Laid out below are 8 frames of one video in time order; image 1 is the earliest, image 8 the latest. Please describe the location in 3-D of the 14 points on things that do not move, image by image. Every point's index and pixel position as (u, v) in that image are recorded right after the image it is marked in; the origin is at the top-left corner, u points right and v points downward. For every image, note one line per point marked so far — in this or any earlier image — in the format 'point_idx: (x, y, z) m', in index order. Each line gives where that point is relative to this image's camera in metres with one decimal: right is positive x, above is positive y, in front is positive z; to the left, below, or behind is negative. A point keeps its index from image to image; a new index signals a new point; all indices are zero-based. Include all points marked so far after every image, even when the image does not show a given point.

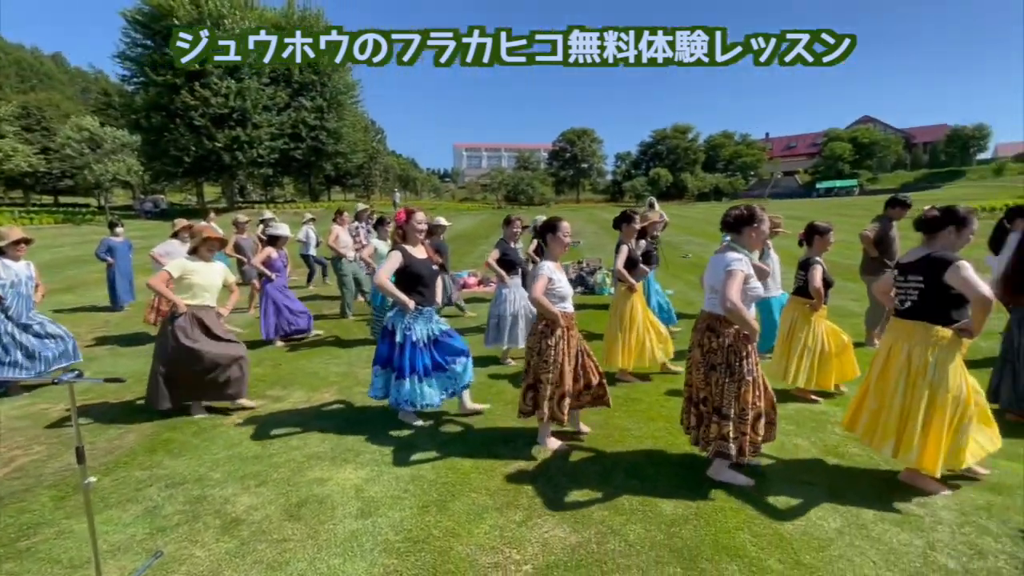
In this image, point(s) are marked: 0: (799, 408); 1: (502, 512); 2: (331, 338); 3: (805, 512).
0: (+3.2, -1.3, +5.3) m
1: (-0.1, -1.7, +3.6) m
2: (-3.4, -0.9, +8.9) m
3: (+2.2, -1.6, +3.5) m
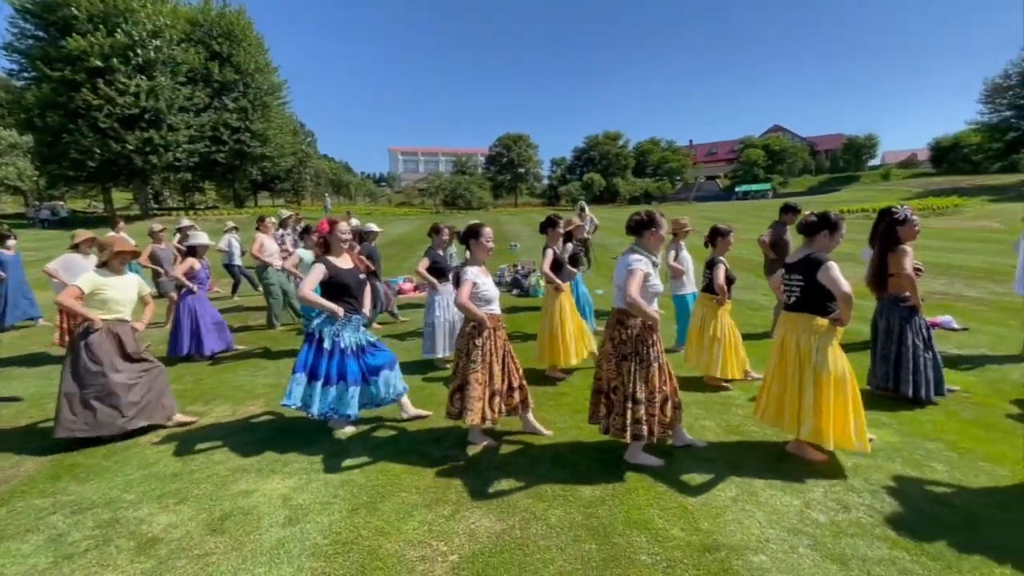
0: (+2.4, -1.3, +5.8) m
1: (-0.6, -1.7, +3.8) m
2: (-4.6, -1.1, +8.6) m
3: (+1.6, -1.6, +3.9) m
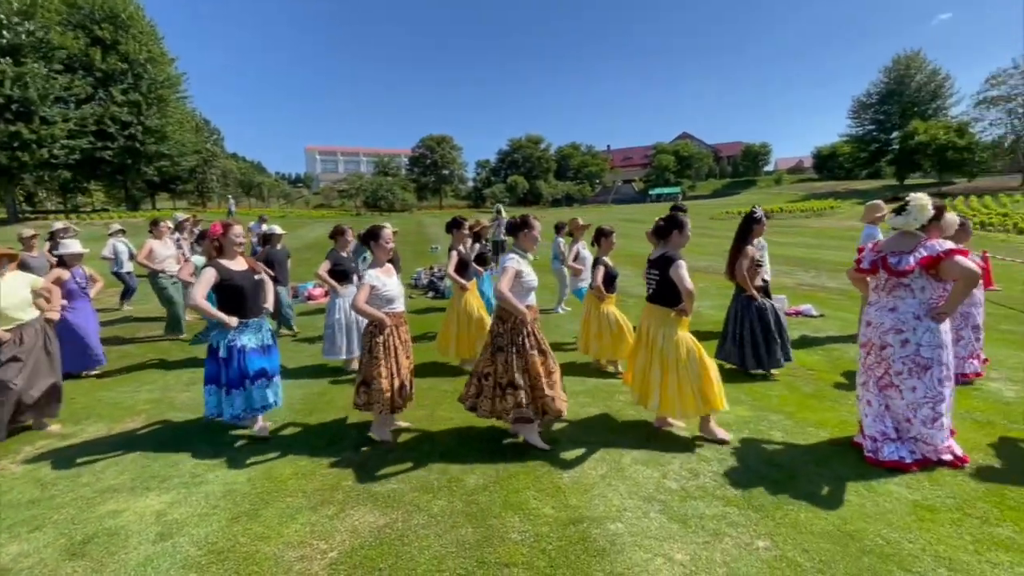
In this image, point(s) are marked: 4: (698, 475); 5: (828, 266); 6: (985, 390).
0: (+1.1, -1.2, +6.3) m
1: (-1.6, -1.8, +3.8) m
2: (-6.2, -1.3, +8.0) m
3: (+0.6, -1.6, +4.3) m
4: (+1.6, -1.6, +4.1) m
5: (+10.9, +0.7, +16.5) m
6: (+5.6, -1.2, +5.7) m
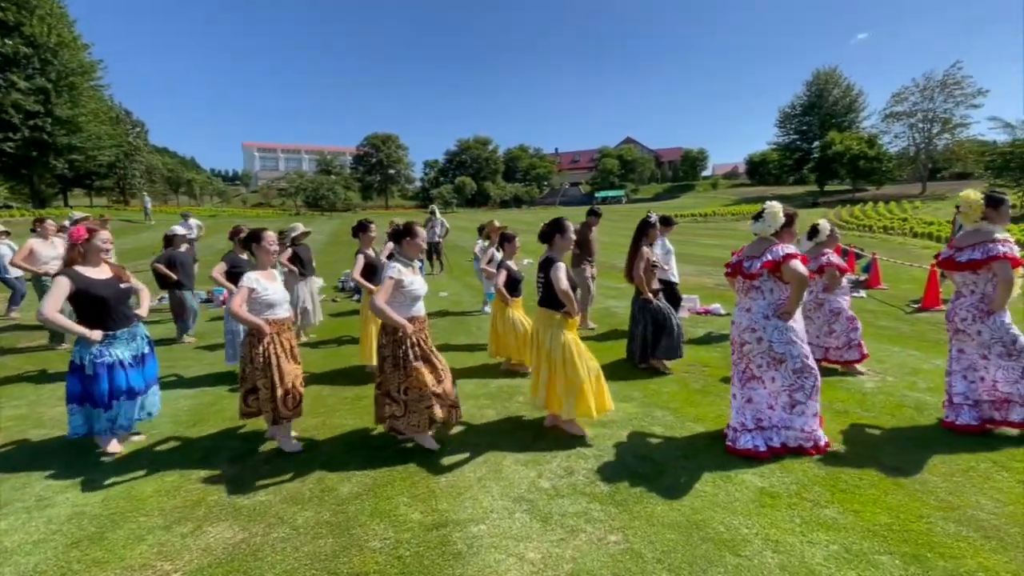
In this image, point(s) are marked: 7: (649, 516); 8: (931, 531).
0: (-0.2, -1.3, +6.4) m
1: (-2.6, -1.8, +3.6) m
2: (-7.6, -1.4, +7.3) m
3: (-0.4, -1.6, +4.3) m
4: (+0.5, -1.6, +4.2) m
5: (+8.5, +0.8, +17.5) m
6: (+4.3, -1.2, +6.2) m
7: (+1.0, -1.7, +3.5) m
8: (+2.8, -1.6, +3.2) m
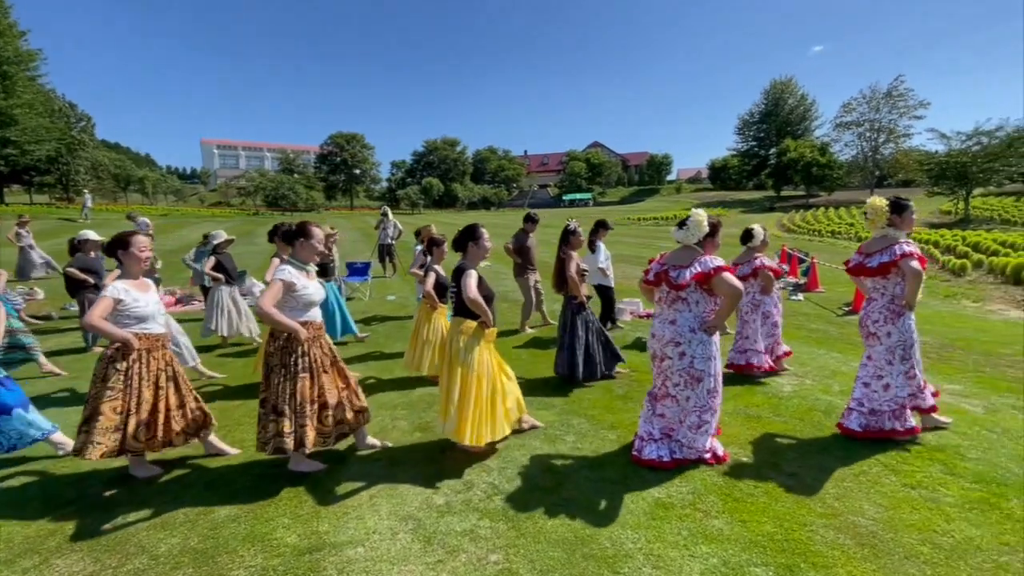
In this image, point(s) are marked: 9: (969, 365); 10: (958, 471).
0: (-1.2, -1.4, +6.2) m
1: (-3.4, -1.9, +3.2) m
2: (-8.7, -1.5, +6.7) m
3: (-1.3, -1.7, +4.1) m
4: (-0.3, -1.7, +4.0) m
5: (+6.8, +0.6, +17.8) m
6: (+3.3, -1.3, +6.2) m
7: (+0.2, -1.7, +3.4) m
8: (+2.0, -1.7, +3.2) m
9: (+6.8, -1.2, +7.1) m
10: (+3.8, -1.6, +4.1) m
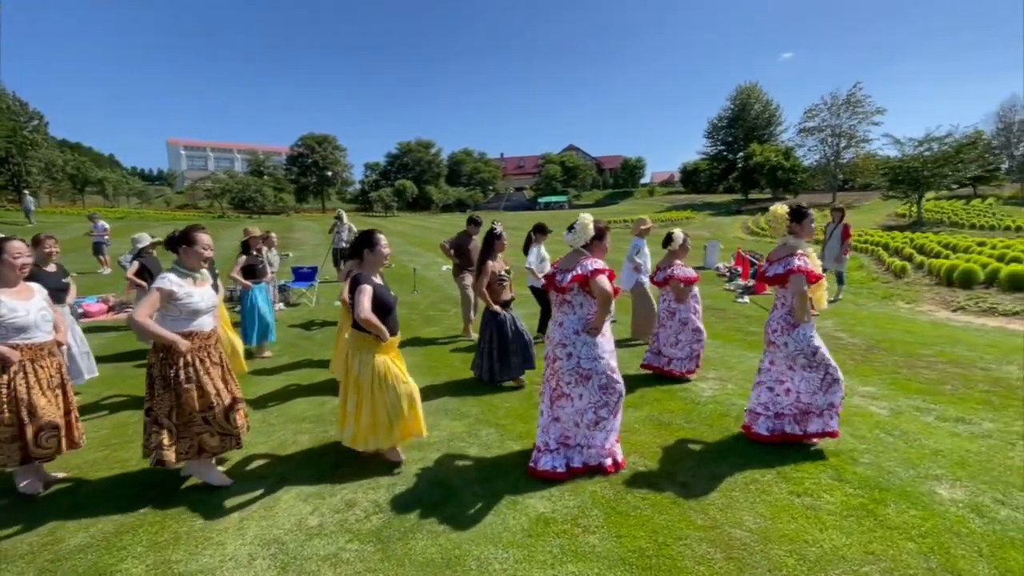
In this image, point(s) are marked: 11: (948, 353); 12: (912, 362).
0: (-2.2, -1.4, +5.9) m
1: (-4.3, -2.0, +2.9) m
2: (-9.7, -1.6, +6.1) m
3: (-2.3, -1.8, +3.9) m
4: (-1.3, -1.8, +3.8) m
5: (+5.2, +0.5, +17.9) m
6: (+2.3, -1.3, +6.2) m
7: (-0.7, -1.8, +3.3) m
8: (+1.1, -1.8, +3.2) m
9: (+5.7, -1.2, +7.2) m
10: (+2.9, -1.6, +4.1) m
11: (+7.1, -1.1, +7.8) m
12: (+6.2, -1.2, +7.5) m
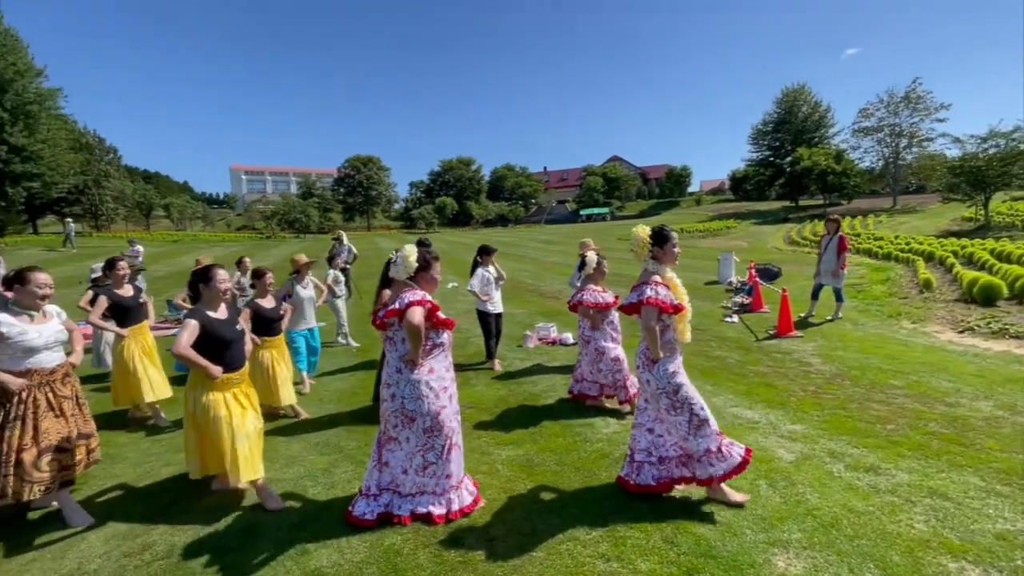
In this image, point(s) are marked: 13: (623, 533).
0: (-3.6, -1.8, +6.0) m
1: (-6.0, -2.3, +3.2) m
2: (-11.0, -2.1, +6.9) m
3: (-3.8, -2.1, +3.9) m
4: (-2.9, -2.1, +3.8) m
5: (+5.0, -0.1, +17.2) m
6: (+0.9, -1.7, +5.8) m
7: (-2.4, -2.1, +3.1) m
8: (-0.6, -2.0, +2.8) m
9: (+4.4, -1.5, +6.5) m
10: (+1.3, -1.9, +3.6) m
11: (+5.9, -1.4, +6.9) m
12: (+5.0, -1.5, +6.6) m
13: (+0.9, -1.9, +3.7) m
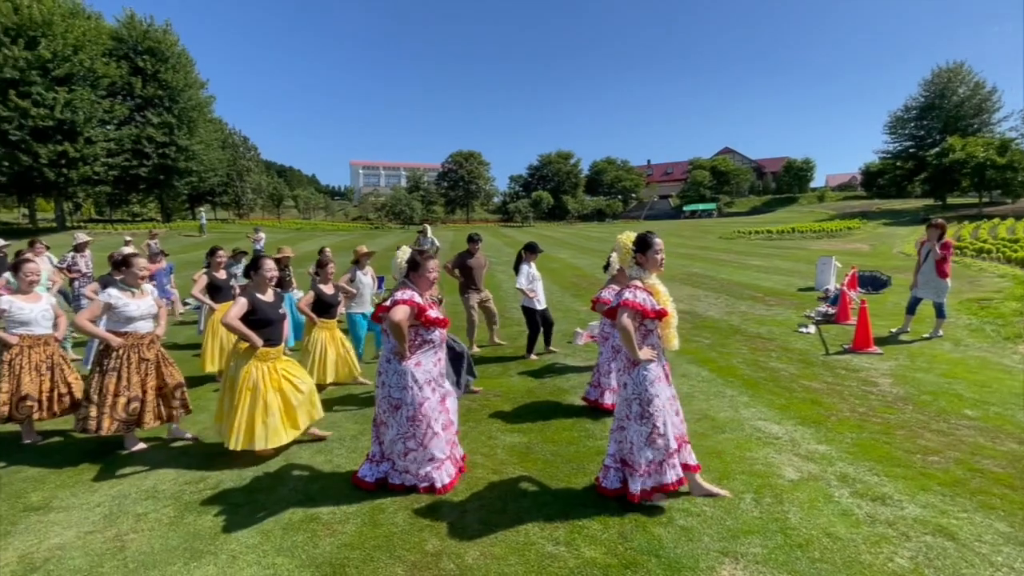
0: (-3.3, -1.6, +7.0) m
1: (-6.2, -2.0, +4.7) m
2: (-10.4, -1.5, +9.4) m
3: (-4.0, -1.9, +5.0) m
4: (-3.1, -1.9, +4.7) m
5: (+7.4, -0.2, +16.3) m
6: (+1.1, -1.7, +5.9) m
7: (-2.7, -2.0, +4.0) m
8: (-1.0, -2.0, +3.4) m
9: (+4.6, -1.7, +5.9) m
10: (+1.0, -1.9, +3.7) m
11: (+6.2, -1.6, +6.0) m
12: (+5.2, -1.7, +5.9) m
13: (+0.6, -1.9, +3.9) m
